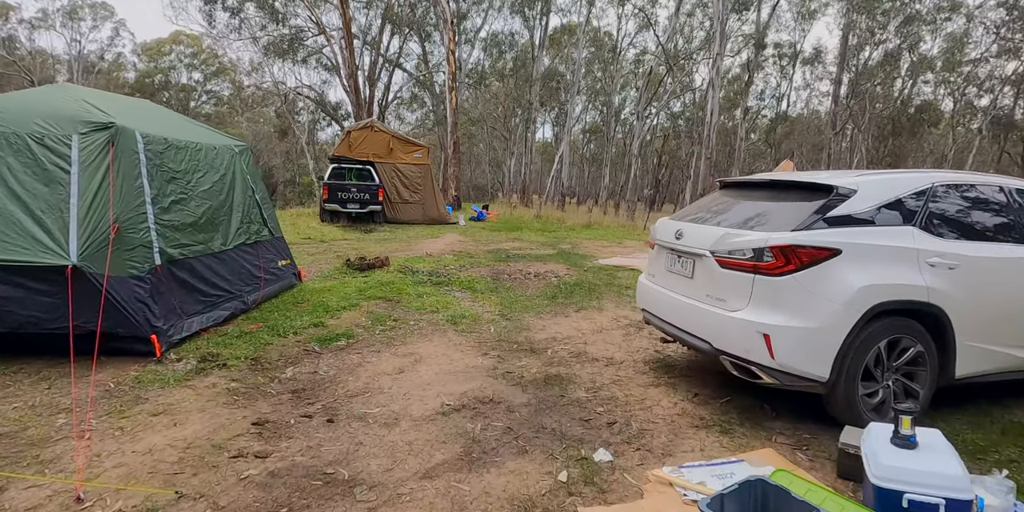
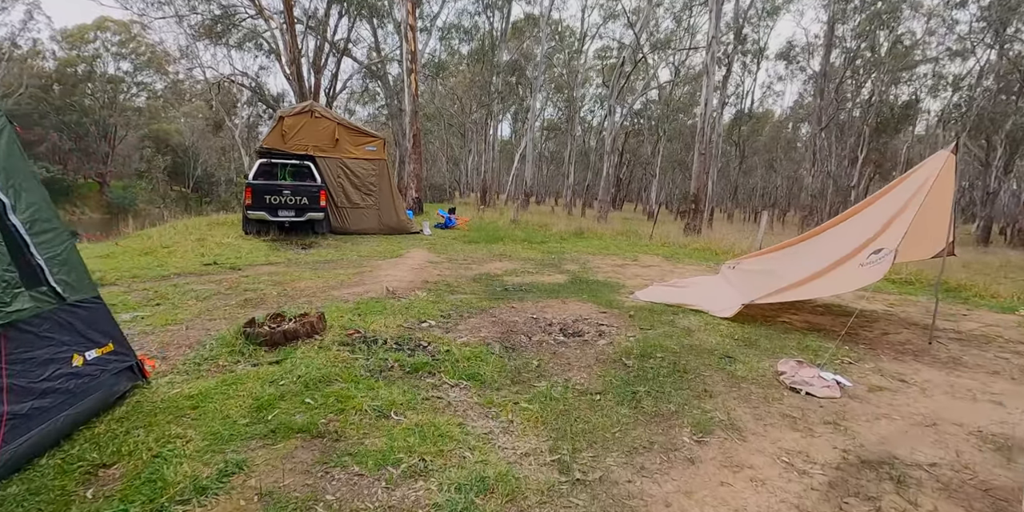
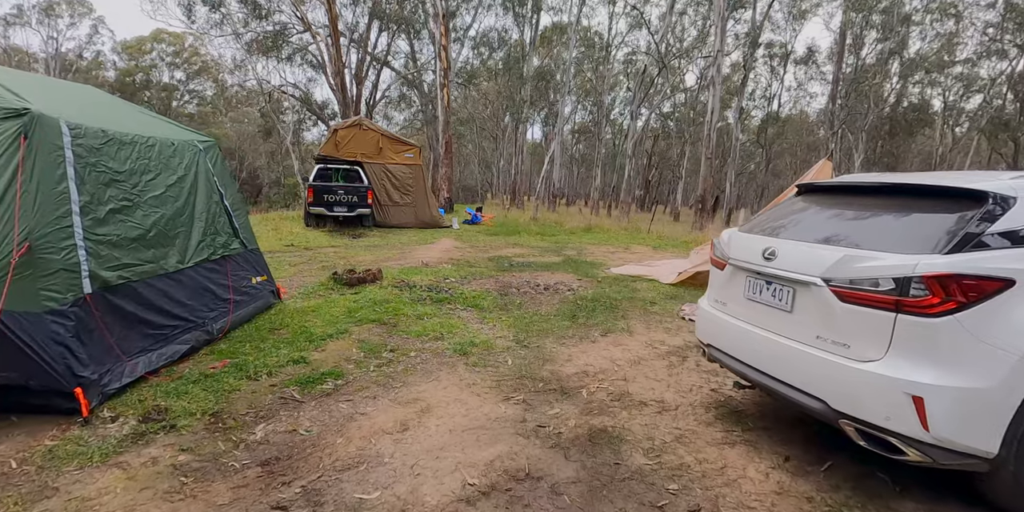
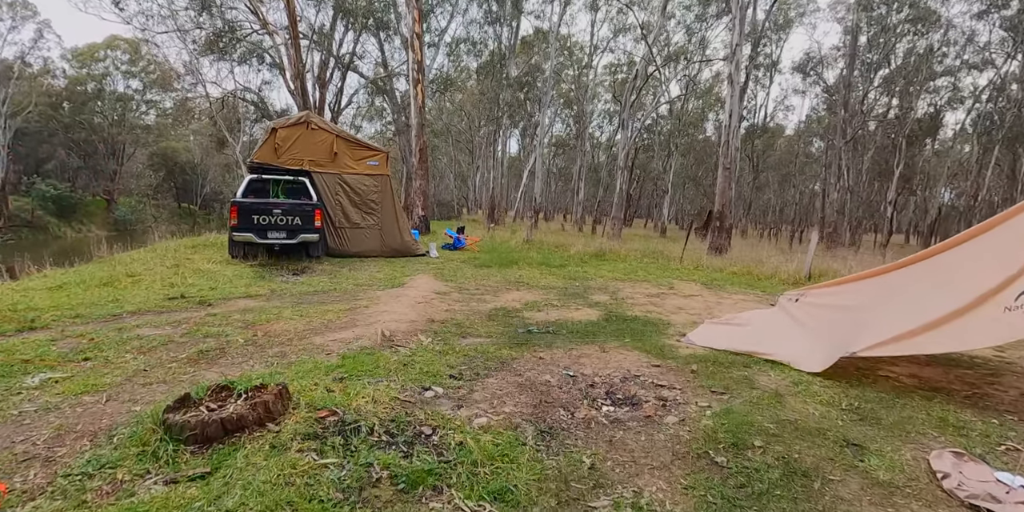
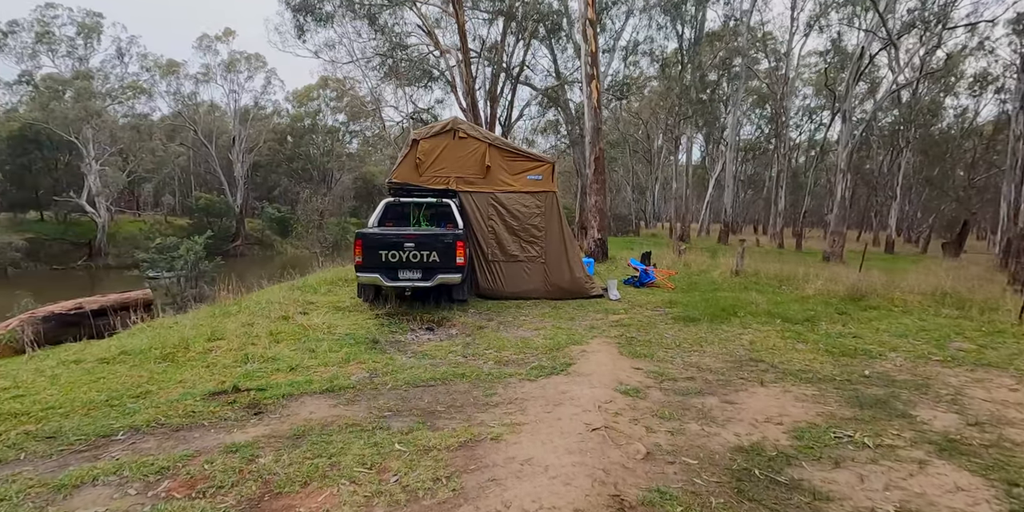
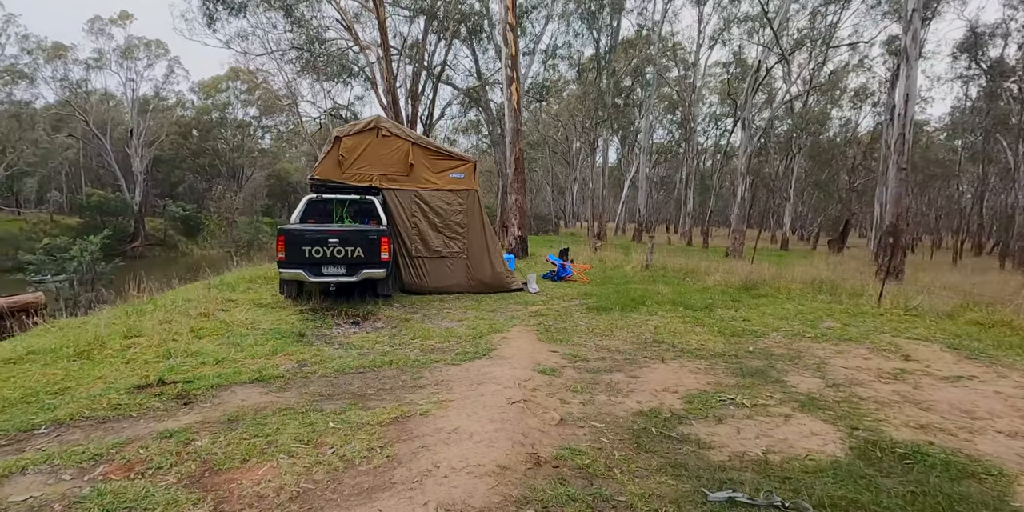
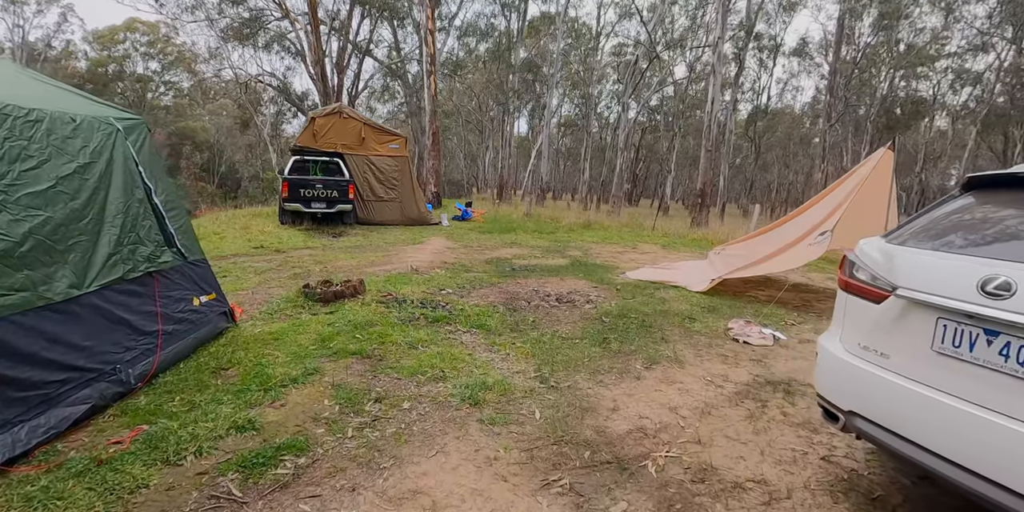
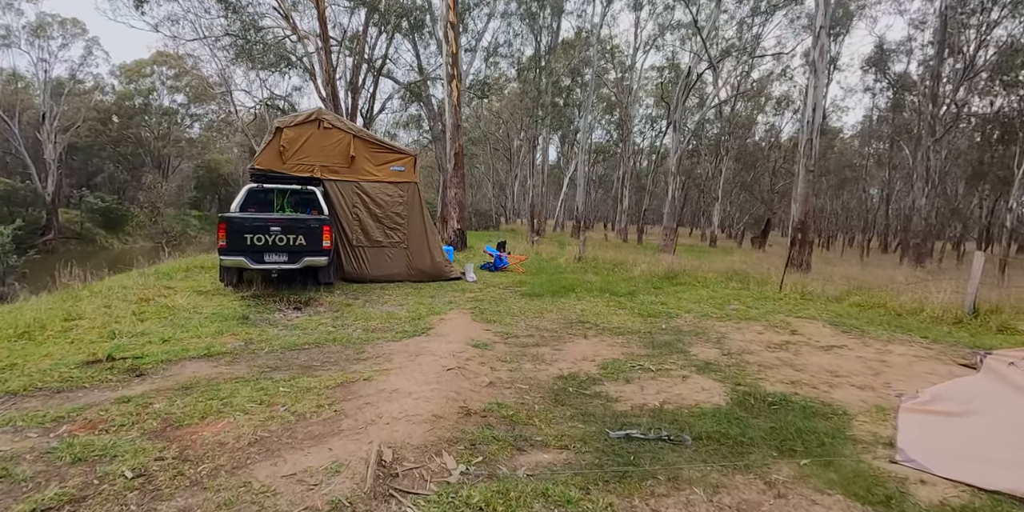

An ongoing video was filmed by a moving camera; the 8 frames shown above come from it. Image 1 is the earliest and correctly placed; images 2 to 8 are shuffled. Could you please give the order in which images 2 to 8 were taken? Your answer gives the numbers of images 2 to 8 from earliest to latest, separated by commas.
3, 7, 2, 4, 8, 6, 5
